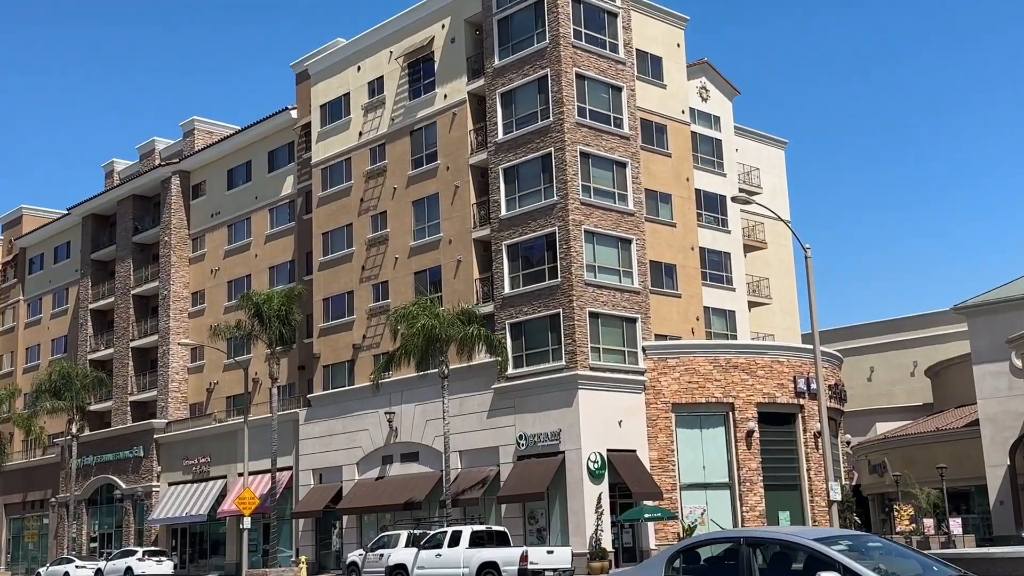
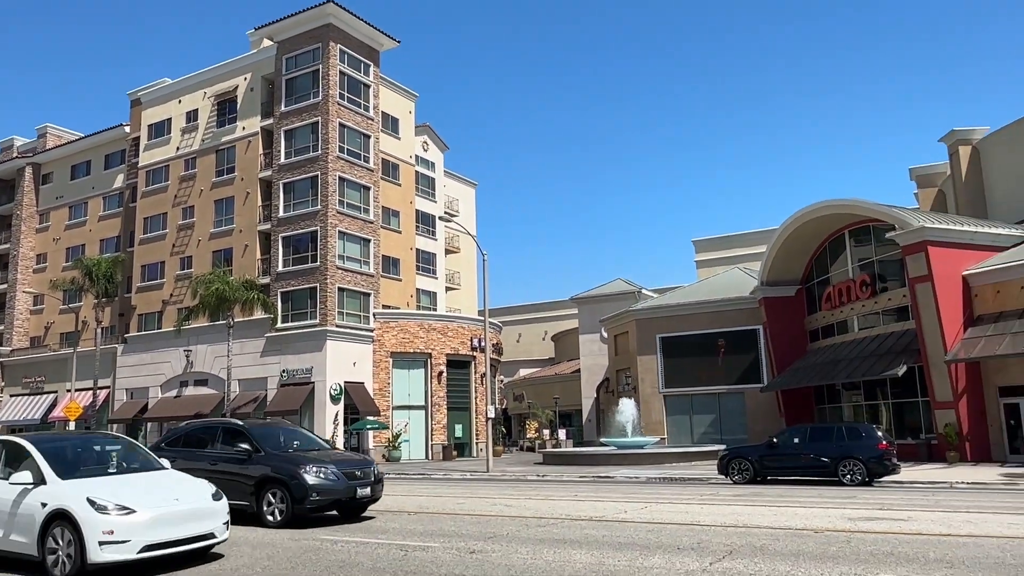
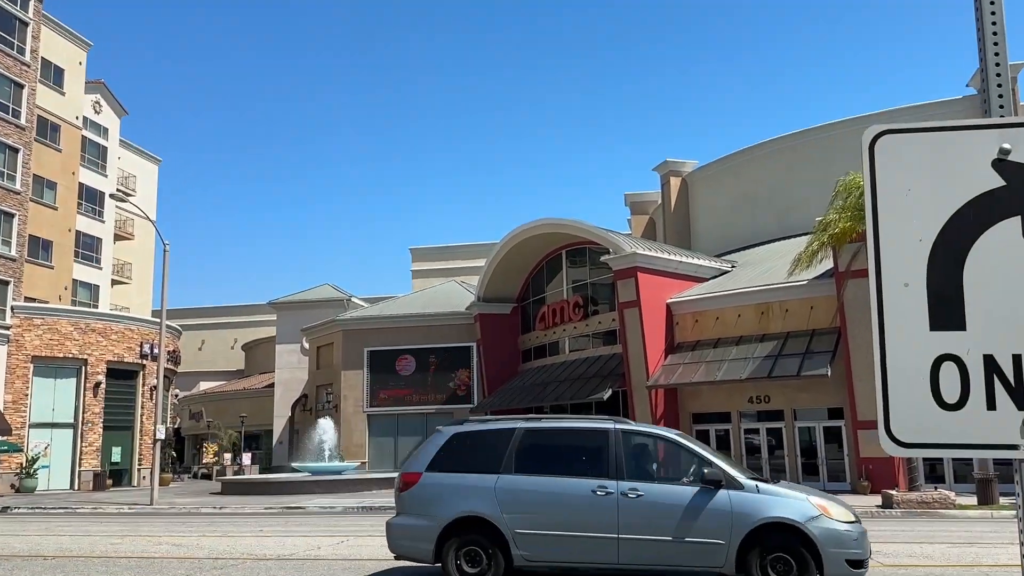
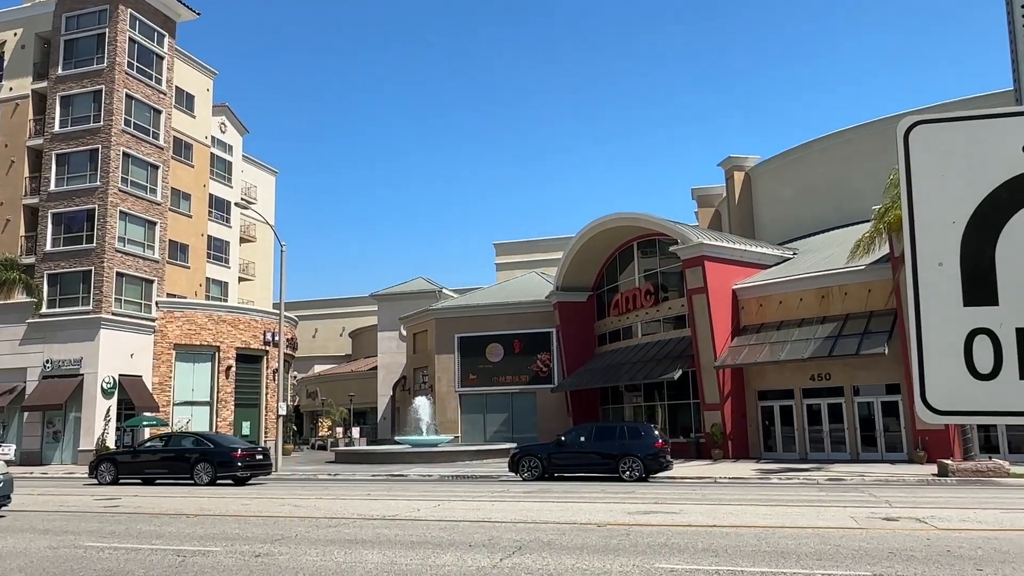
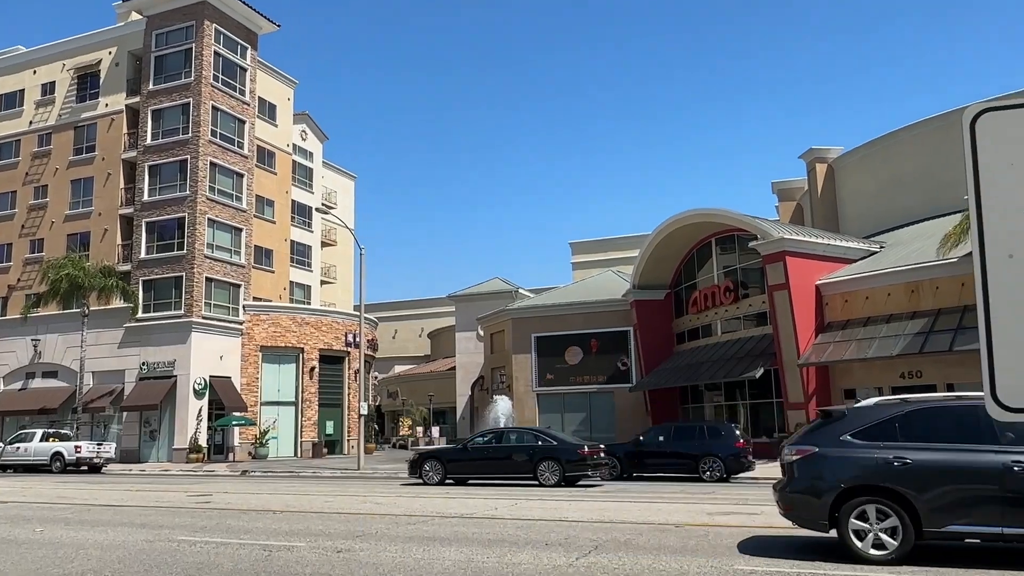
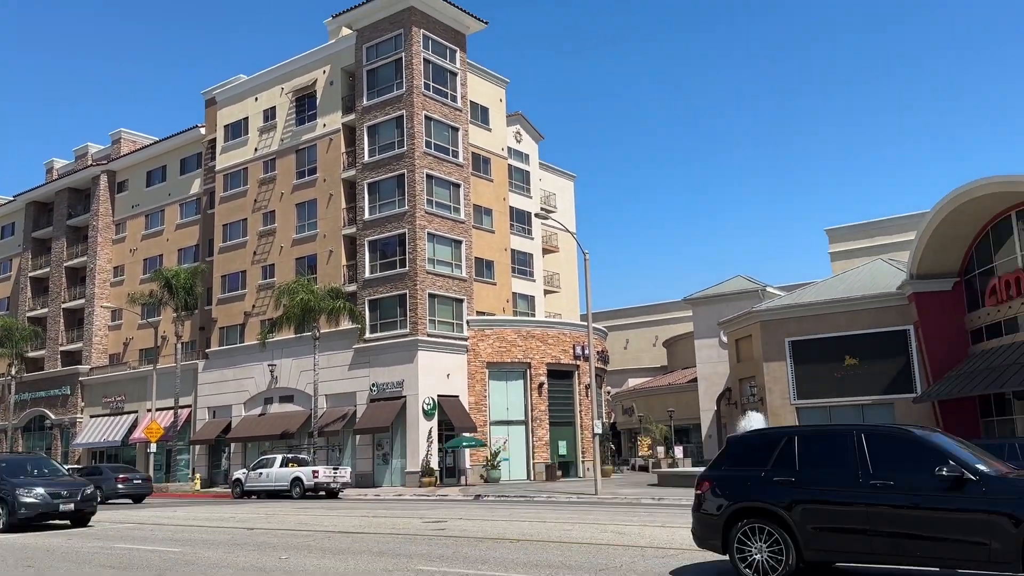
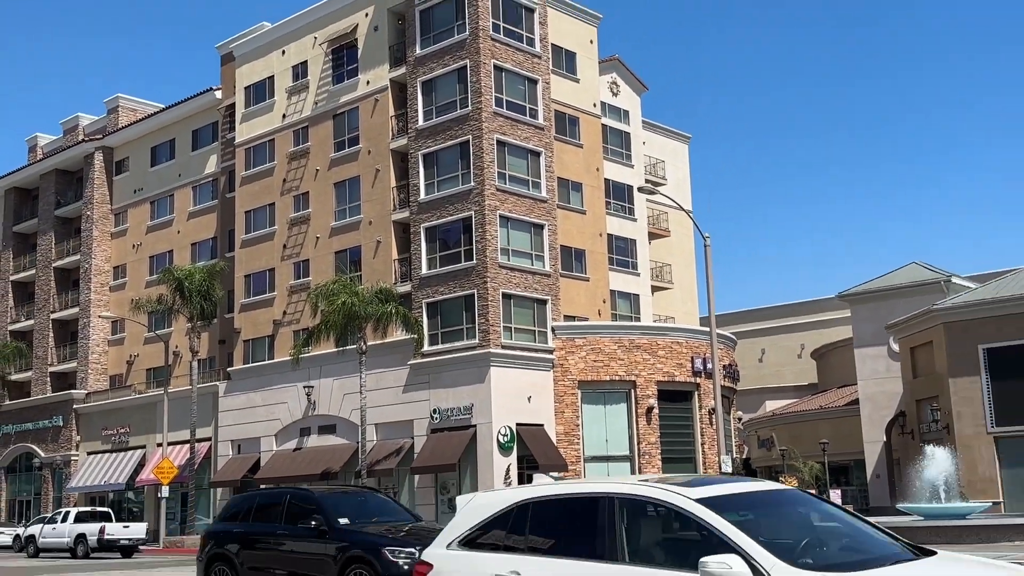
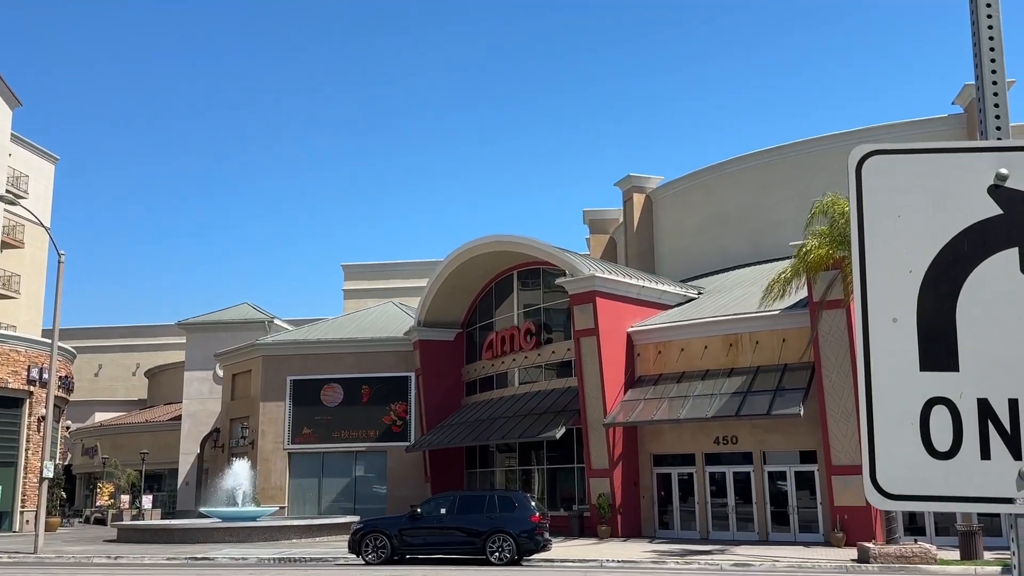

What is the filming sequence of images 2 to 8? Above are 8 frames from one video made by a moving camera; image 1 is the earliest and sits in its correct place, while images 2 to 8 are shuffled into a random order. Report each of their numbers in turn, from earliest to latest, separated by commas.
7, 6, 2, 5, 4, 3, 8
